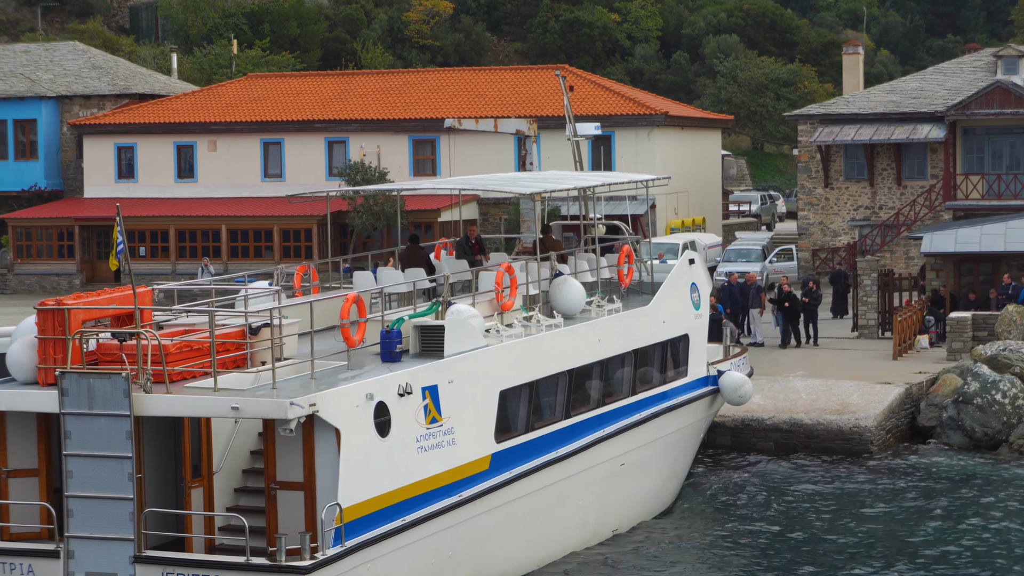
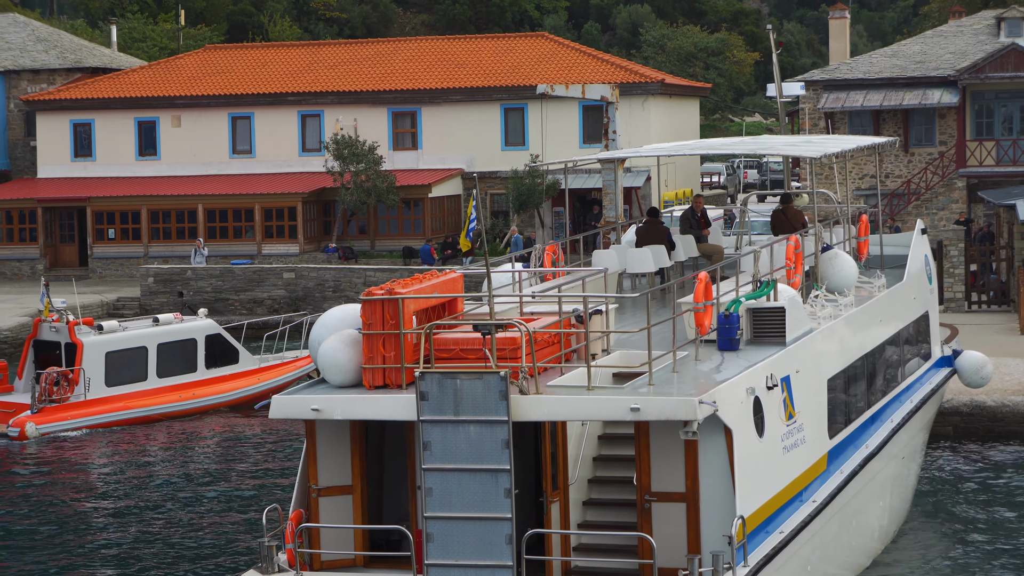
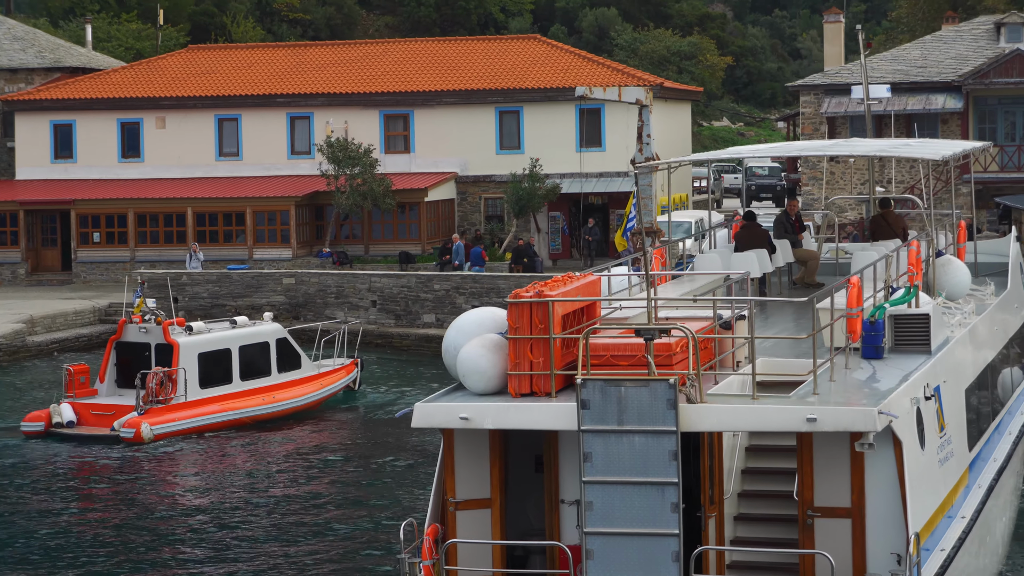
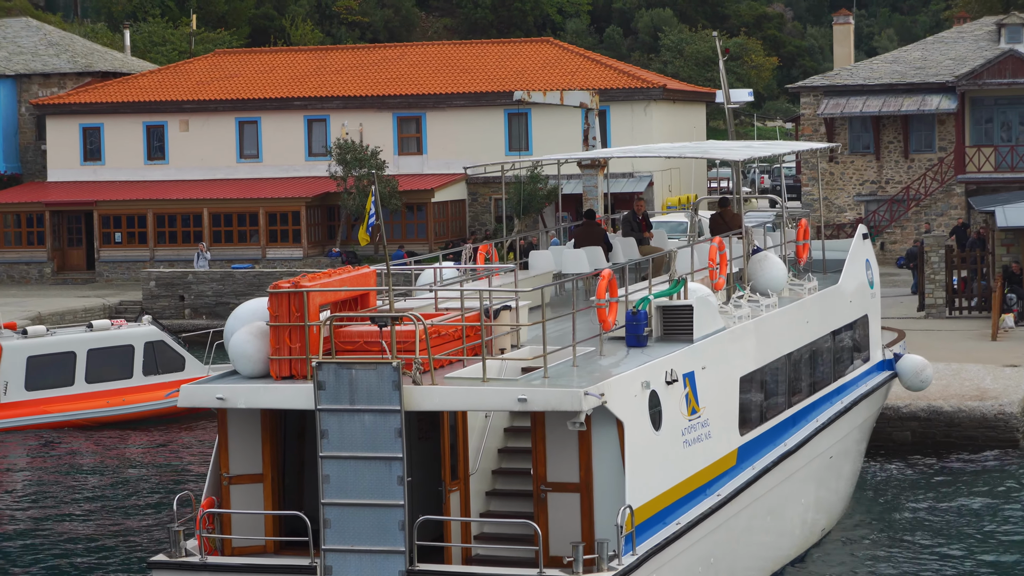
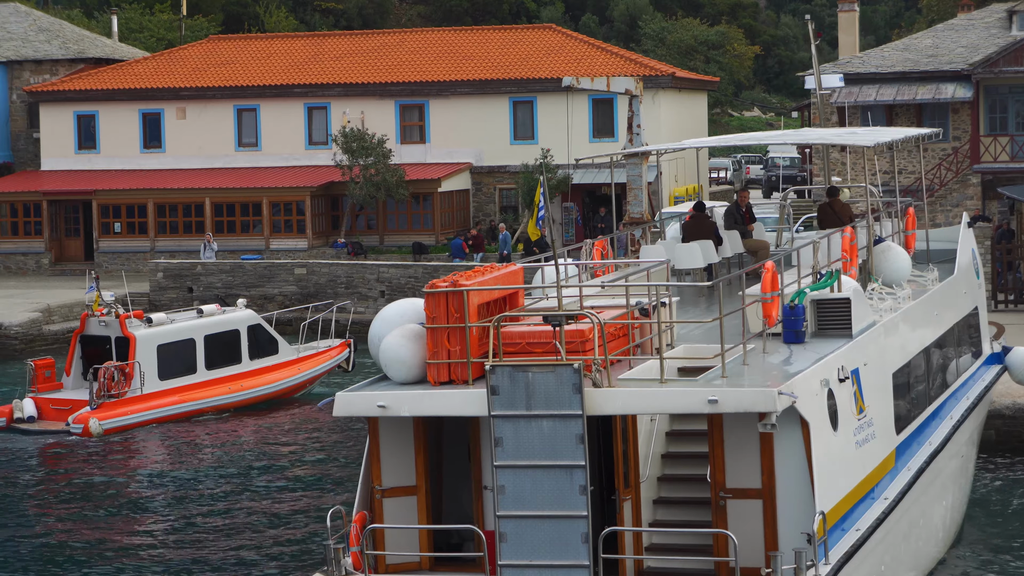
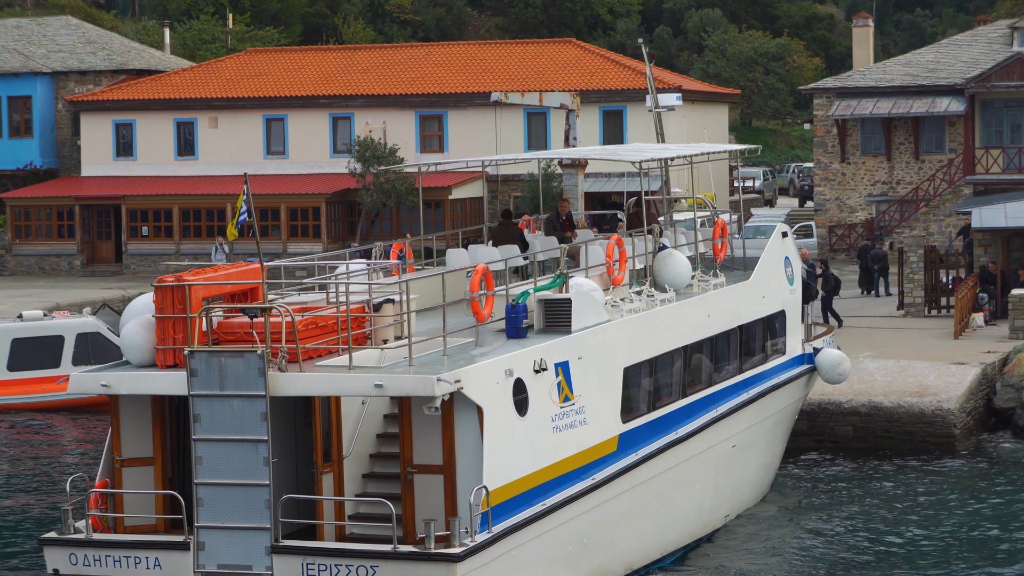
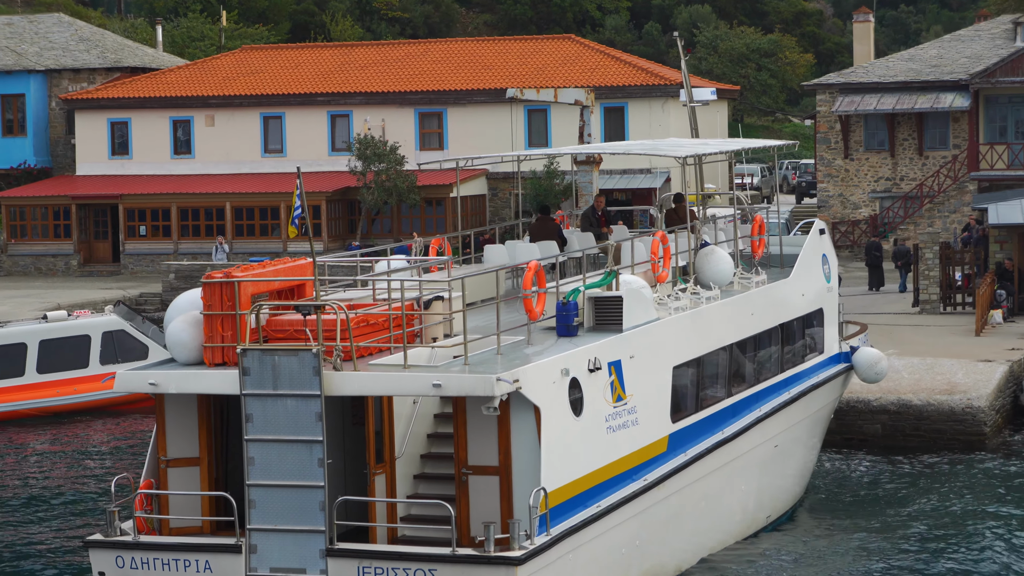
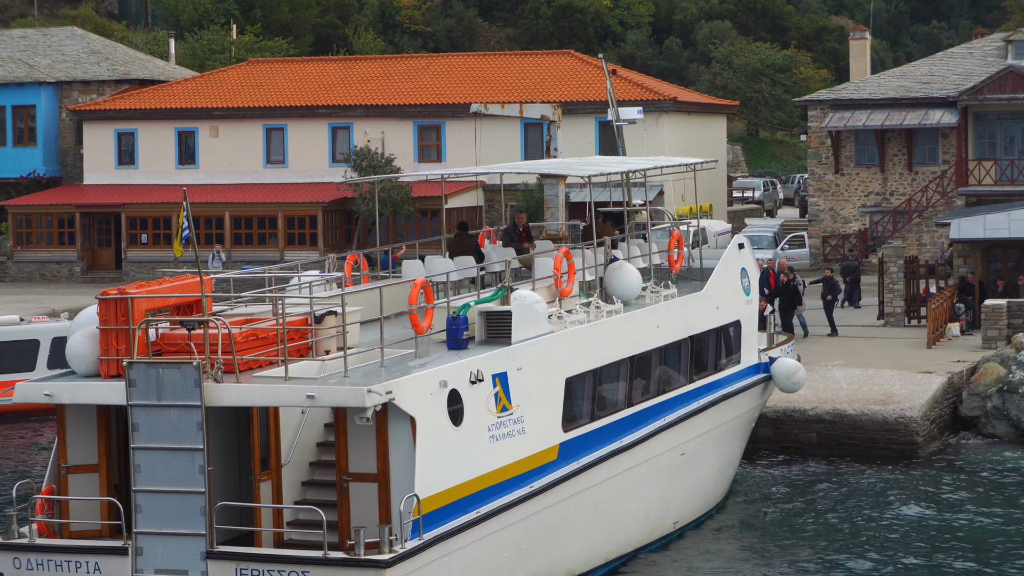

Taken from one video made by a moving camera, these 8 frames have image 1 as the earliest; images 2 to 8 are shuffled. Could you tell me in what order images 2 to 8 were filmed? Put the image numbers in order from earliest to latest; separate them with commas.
8, 6, 7, 4, 2, 5, 3
